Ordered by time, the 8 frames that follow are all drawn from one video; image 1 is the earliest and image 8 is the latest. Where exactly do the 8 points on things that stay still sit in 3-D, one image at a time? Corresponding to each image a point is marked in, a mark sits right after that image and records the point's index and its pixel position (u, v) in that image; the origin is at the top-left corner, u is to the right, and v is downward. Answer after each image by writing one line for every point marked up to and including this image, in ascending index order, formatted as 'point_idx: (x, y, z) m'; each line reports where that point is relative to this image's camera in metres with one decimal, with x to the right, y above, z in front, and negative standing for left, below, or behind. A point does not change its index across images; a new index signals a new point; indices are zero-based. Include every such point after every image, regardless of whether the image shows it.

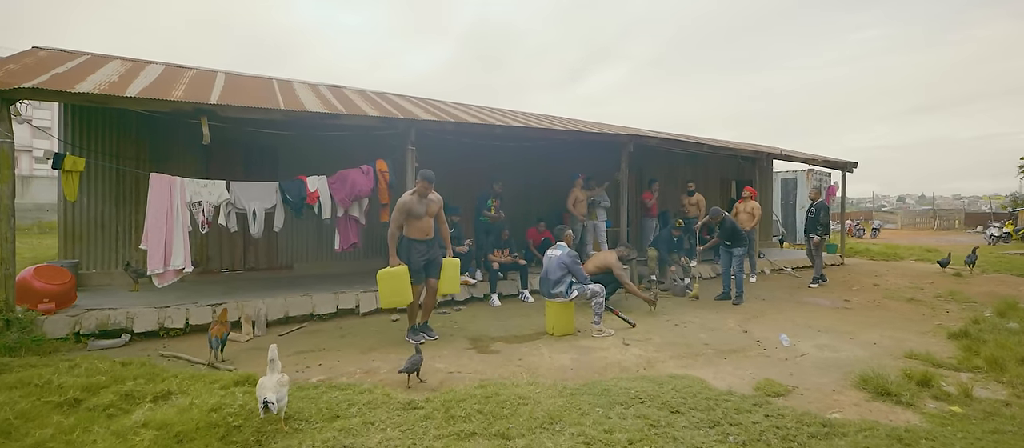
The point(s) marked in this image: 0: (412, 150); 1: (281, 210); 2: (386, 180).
0: (-1.5, +1.1, +6.8) m
1: (-3.1, +0.2, +6.1) m
2: (-1.8, +0.6, +6.5) m
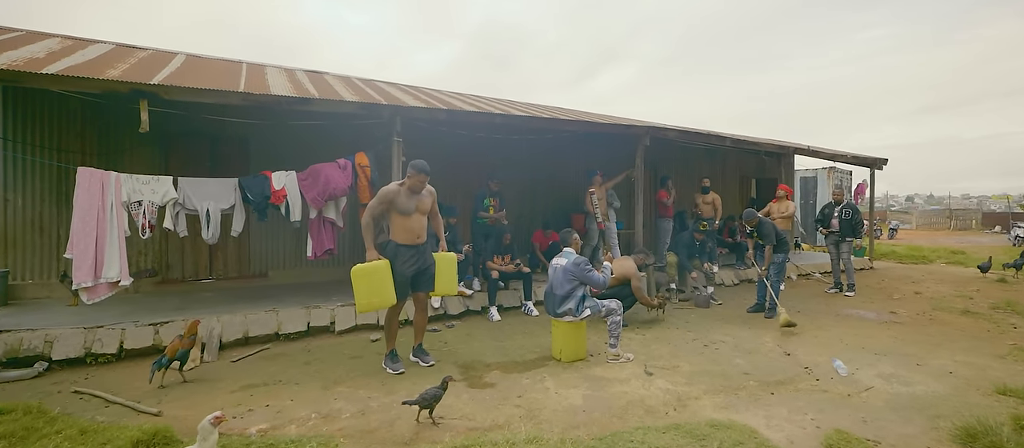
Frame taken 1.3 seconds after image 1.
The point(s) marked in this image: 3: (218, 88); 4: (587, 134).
0: (-1.5, +1.1, +5.9) m
1: (-3.1, +0.2, +5.2) m
2: (-1.8, +0.6, +5.6) m
3: (-3.2, +1.5, +4.9) m
4: (+1.3, +1.6, +8.2) m
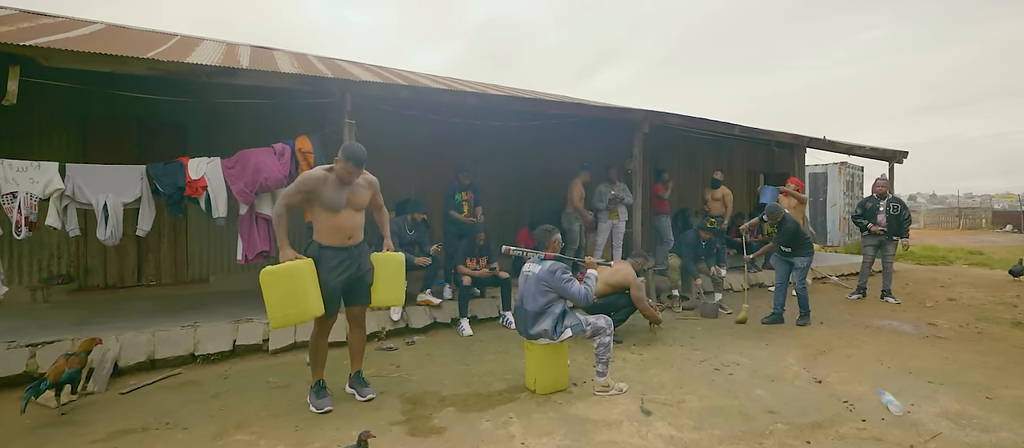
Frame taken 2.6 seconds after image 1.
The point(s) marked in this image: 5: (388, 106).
0: (-1.8, +1.1, +5.0) m
1: (-3.4, +0.2, +4.3) m
2: (-2.1, +0.6, +4.7) m
3: (-3.5, +1.5, +4.0) m
4: (+1.0, +1.7, +7.2) m
5: (-1.6, +1.6, +5.9) m
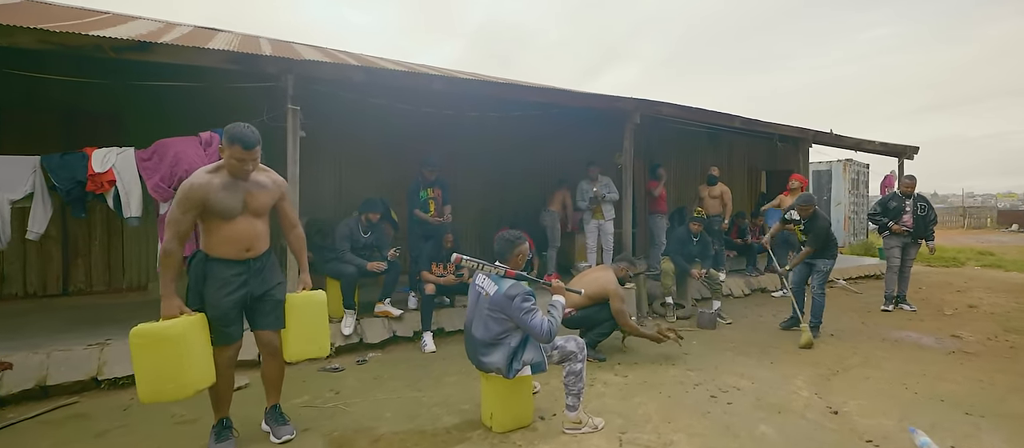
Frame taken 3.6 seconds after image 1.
0: (-2.1, +1.1, +4.4) m
1: (-3.7, +0.2, +3.7) m
2: (-2.4, +0.6, +4.1) m
3: (-3.8, +1.5, +3.4) m
4: (+0.7, +1.6, +6.6) m
5: (-2.0, +1.6, +5.3) m
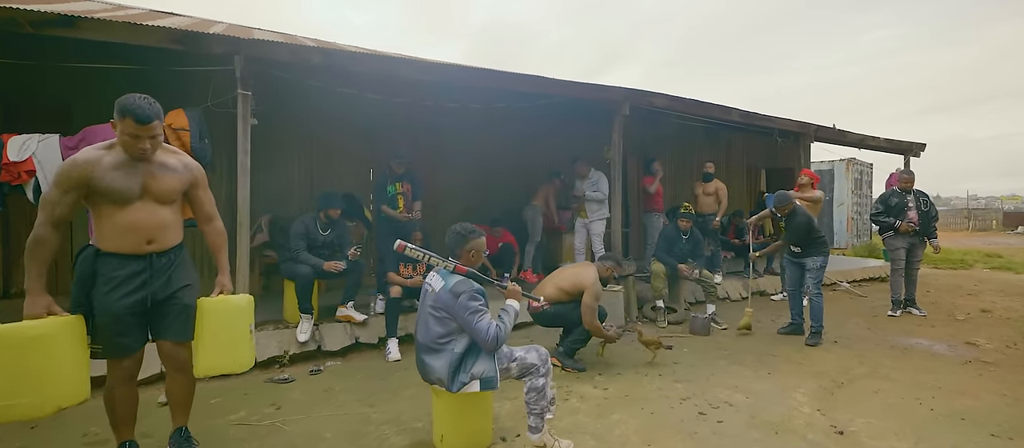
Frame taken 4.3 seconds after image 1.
0: (-2.3, +1.2, +4.0) m
1: (-4.0, +0.2, +3.3) m
2: (-2.7, +0.7, +3.7) m
3: (-4.1, +1.5, +3.0) m
4: (+0.5, +1.7, +6.2) m
5: (-2.2, +1.6, +4.9) m
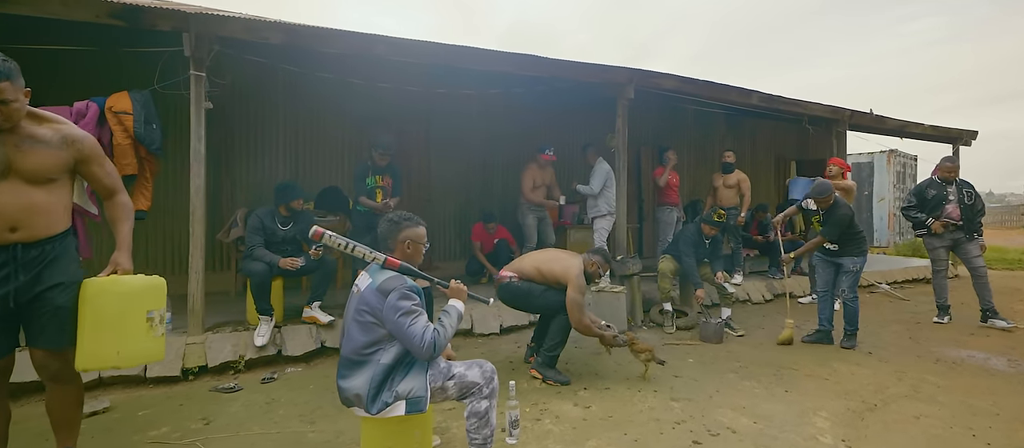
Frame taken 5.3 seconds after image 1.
0: (-2.5, +1.2, +3.7) m
1: (-4.2, +0.3, +3.0) m
2: (-2.9, +0.7, +3.4) m
3: (-4.3, +1.6, +2.8) m
4: (+0.4, +1.7, +5.7) m
5: (-2.4, +1.7, +4.5) m
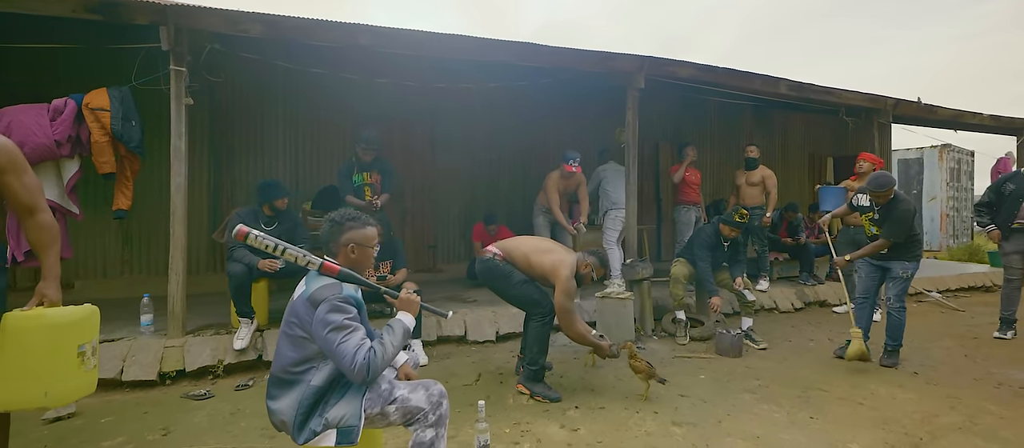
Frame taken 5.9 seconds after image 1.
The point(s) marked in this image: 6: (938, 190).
0: (-2.6, +1.2, +3.5) m
1: (-4.4, +0.3, +3.0) m
2: (-3.0, +0.7, +3.3) m
3: (-4.5, +1.6, +2.8) m
4: (+0.5, +1.7, +5.4) m
5: (-2.4, +1.7, +4.4) m
6: (+11.5, +0.9, +12.1) m
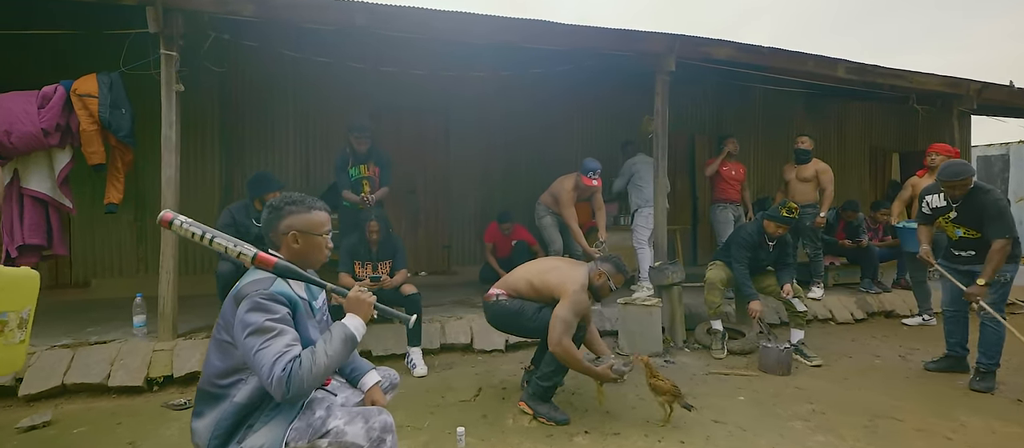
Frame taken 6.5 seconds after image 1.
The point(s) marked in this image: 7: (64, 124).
0: (-2.6, +1.2, +3.4) m
1: (-4.3, +0.3, +3.0) m
2: (-2.9, +0.8, +3.2) m
3: (-4.5, +1.6, +2.8) m
4: (+0.7, +1.7, +4.9) m
5: (-2.2, +1.7, +4.2) m
6: (+12.2, +0.9, +10.7) m
7: (-3.1, +0.7, +3.2) m
